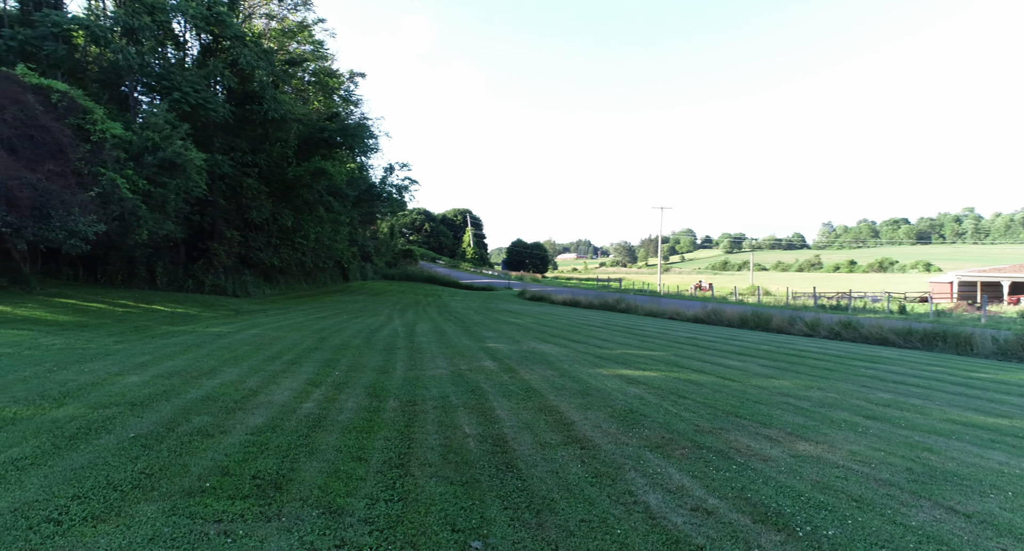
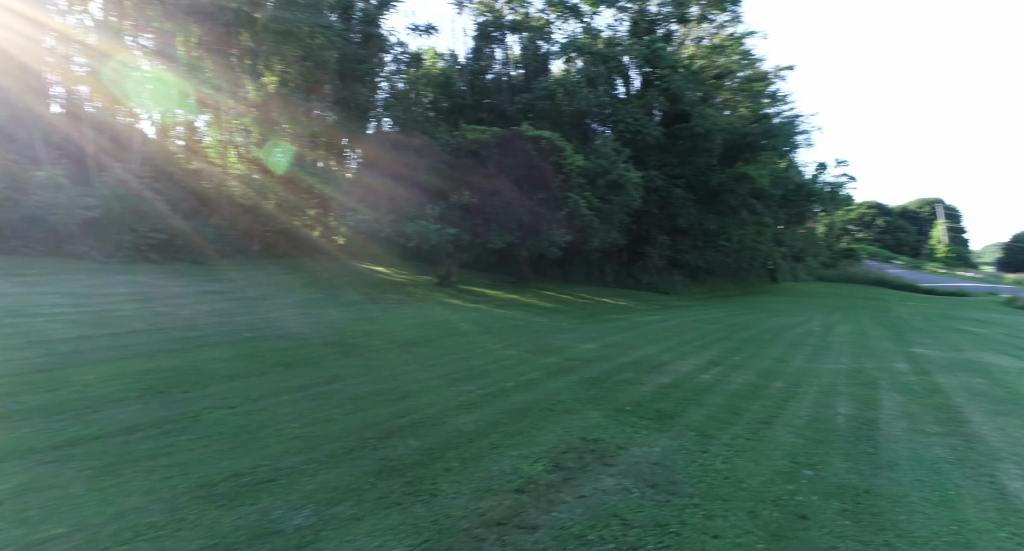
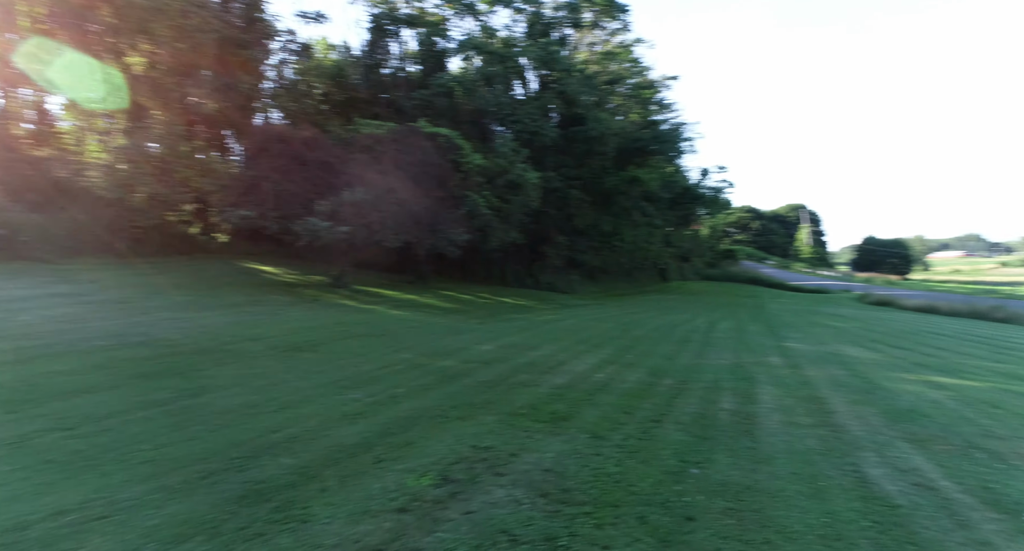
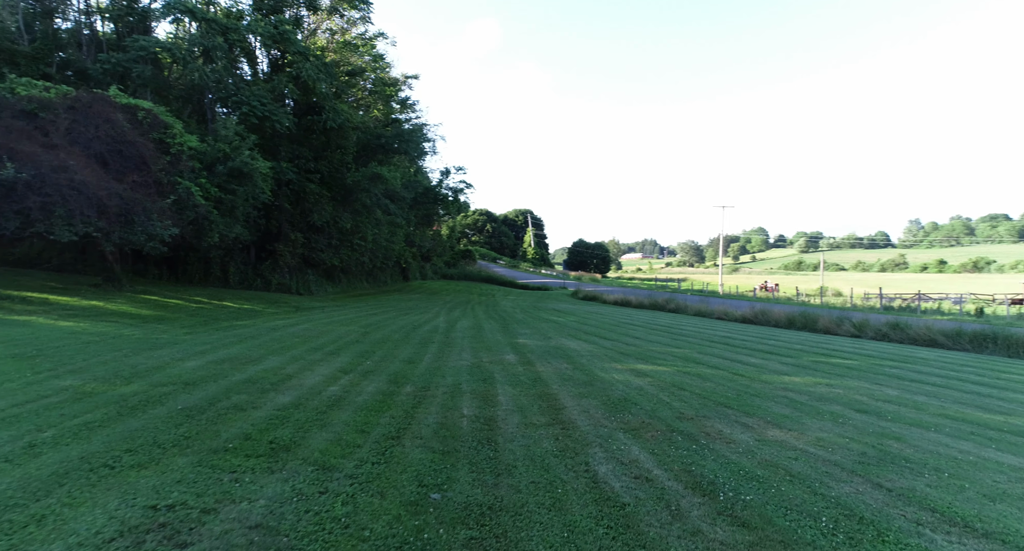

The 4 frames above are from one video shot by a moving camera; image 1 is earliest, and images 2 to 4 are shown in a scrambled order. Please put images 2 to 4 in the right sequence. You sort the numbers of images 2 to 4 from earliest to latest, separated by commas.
4, 3, 2
